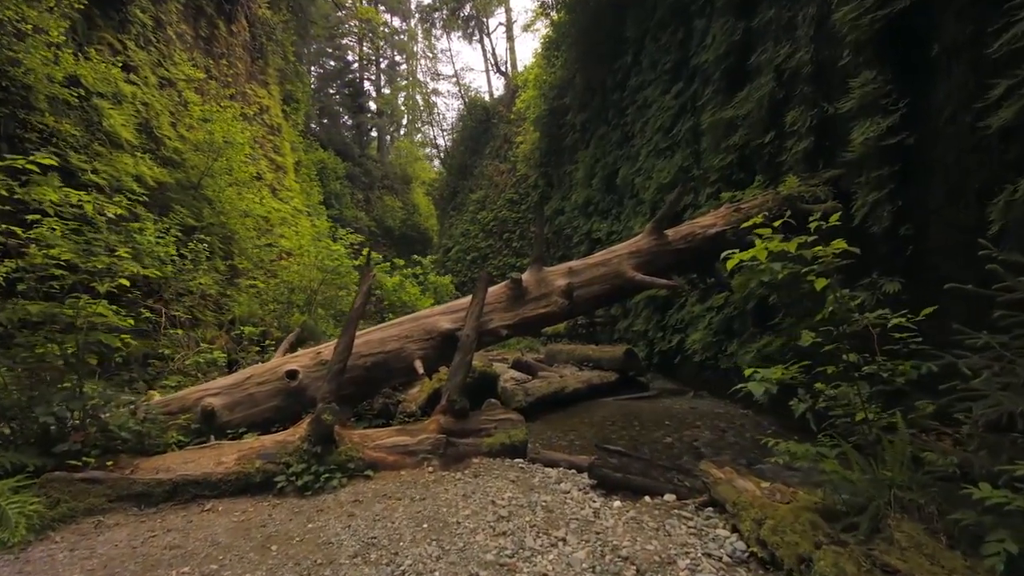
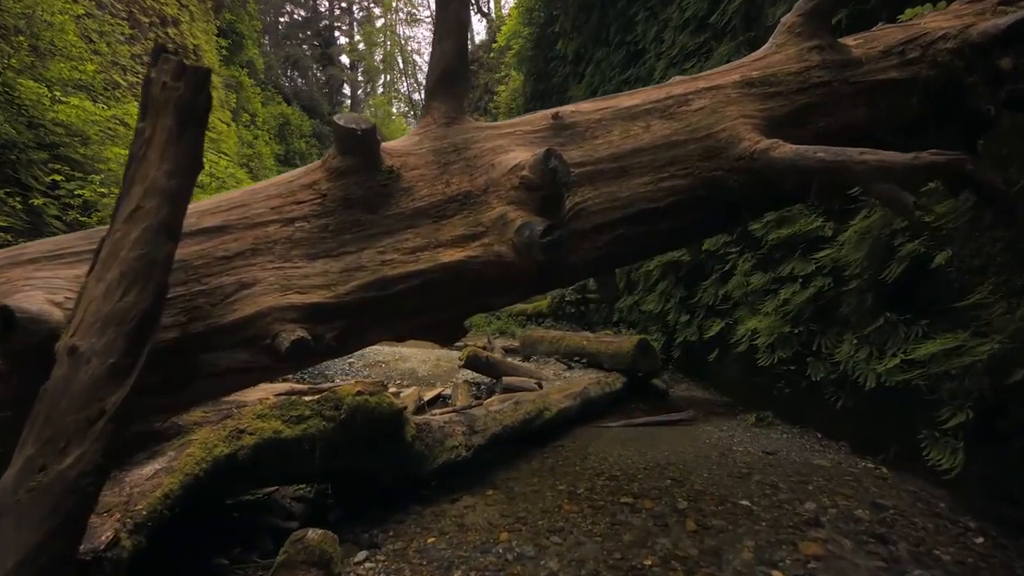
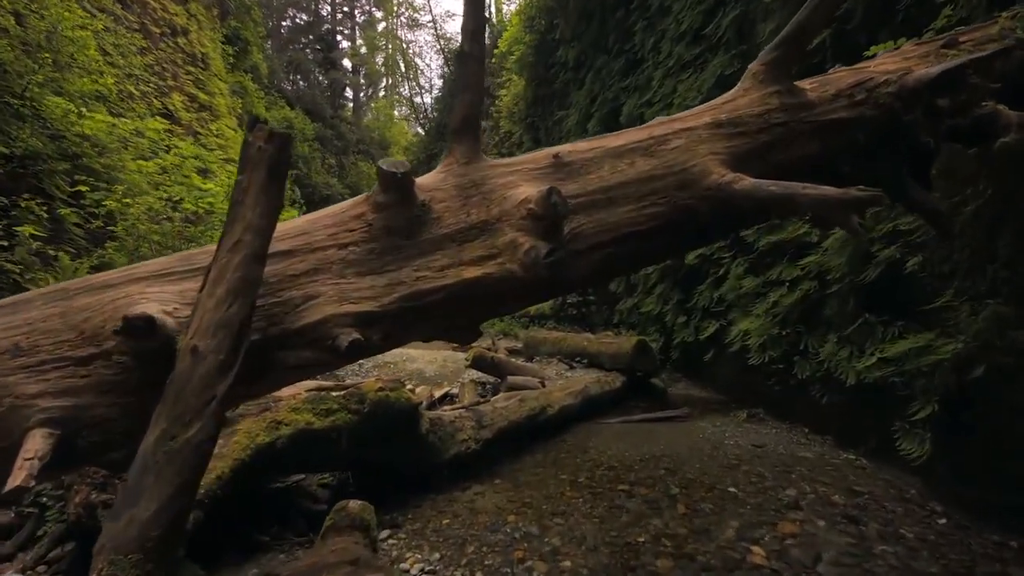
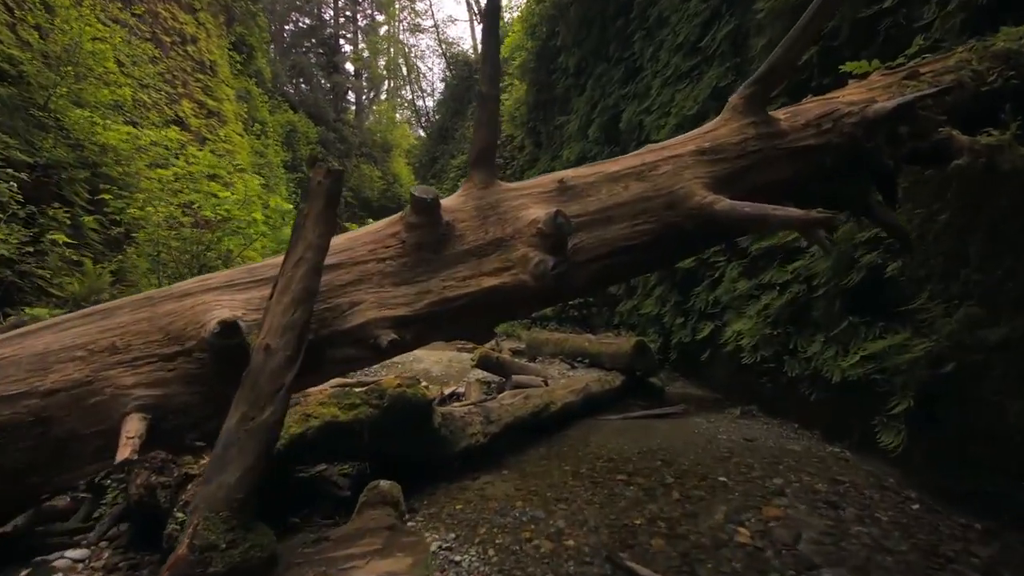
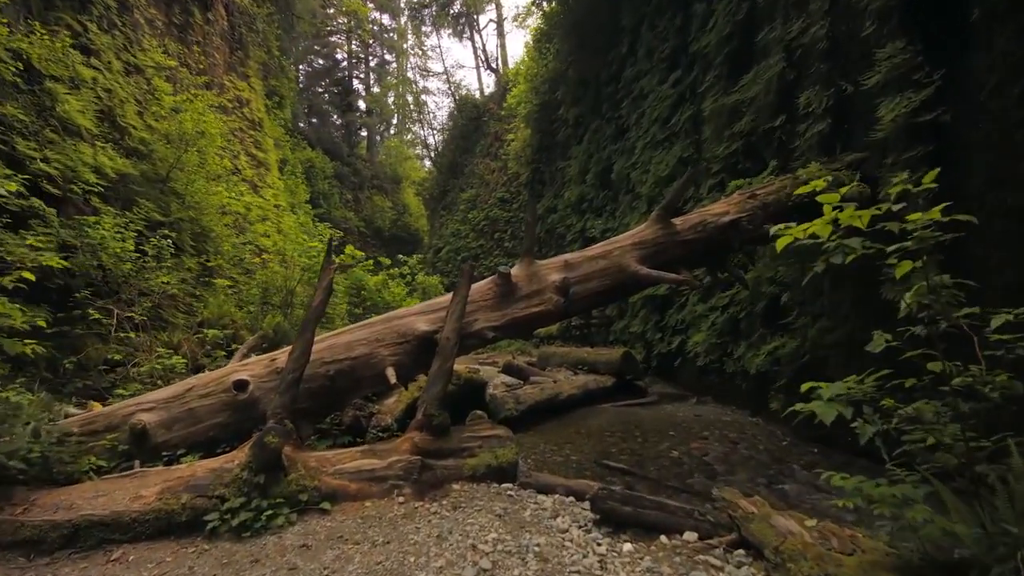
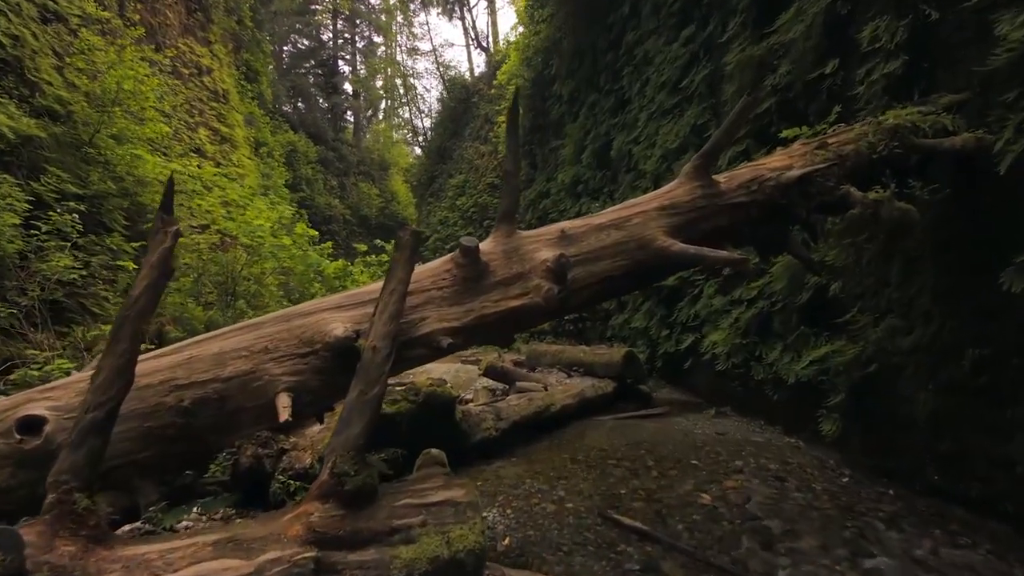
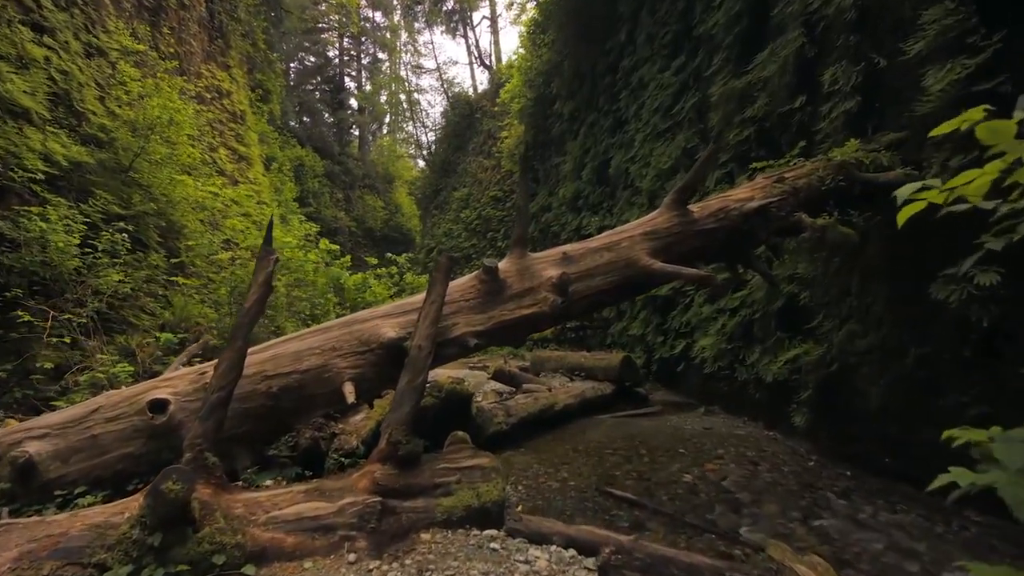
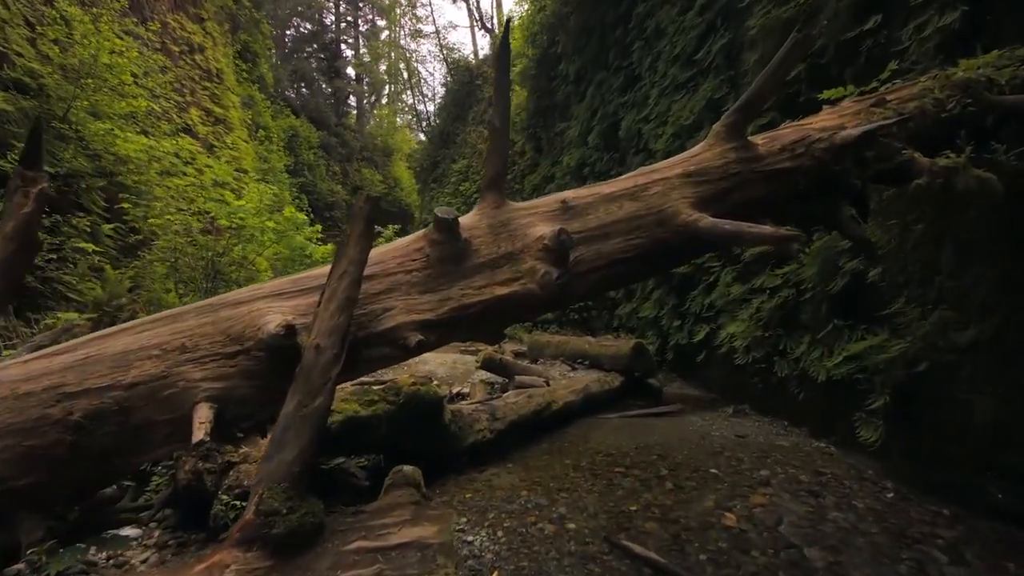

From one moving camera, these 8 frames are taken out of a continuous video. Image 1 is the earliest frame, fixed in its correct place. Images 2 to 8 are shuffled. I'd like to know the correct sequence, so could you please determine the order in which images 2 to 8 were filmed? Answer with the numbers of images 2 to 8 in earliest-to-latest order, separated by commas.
5, 7, 6, 8, 4, 3, 2
